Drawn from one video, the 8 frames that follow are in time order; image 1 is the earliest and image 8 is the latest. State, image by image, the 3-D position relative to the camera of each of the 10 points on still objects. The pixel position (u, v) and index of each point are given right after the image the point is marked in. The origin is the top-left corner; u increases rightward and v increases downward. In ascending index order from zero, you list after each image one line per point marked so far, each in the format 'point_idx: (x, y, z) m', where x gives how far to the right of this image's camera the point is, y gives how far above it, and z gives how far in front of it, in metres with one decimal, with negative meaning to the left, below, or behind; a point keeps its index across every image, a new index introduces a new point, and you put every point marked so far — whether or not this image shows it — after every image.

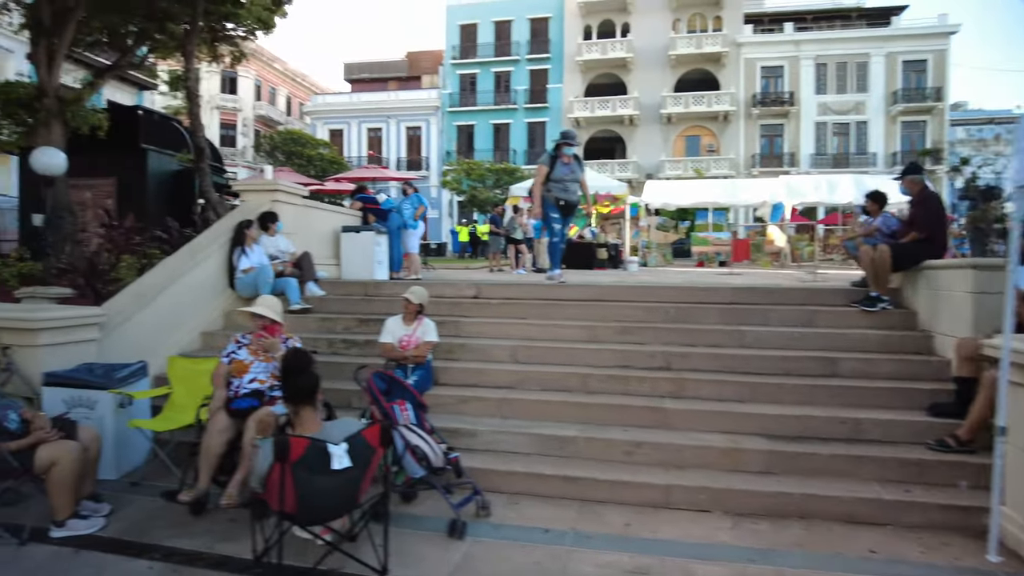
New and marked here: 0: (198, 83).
0: (-4.8, +3.1, +10.1) m
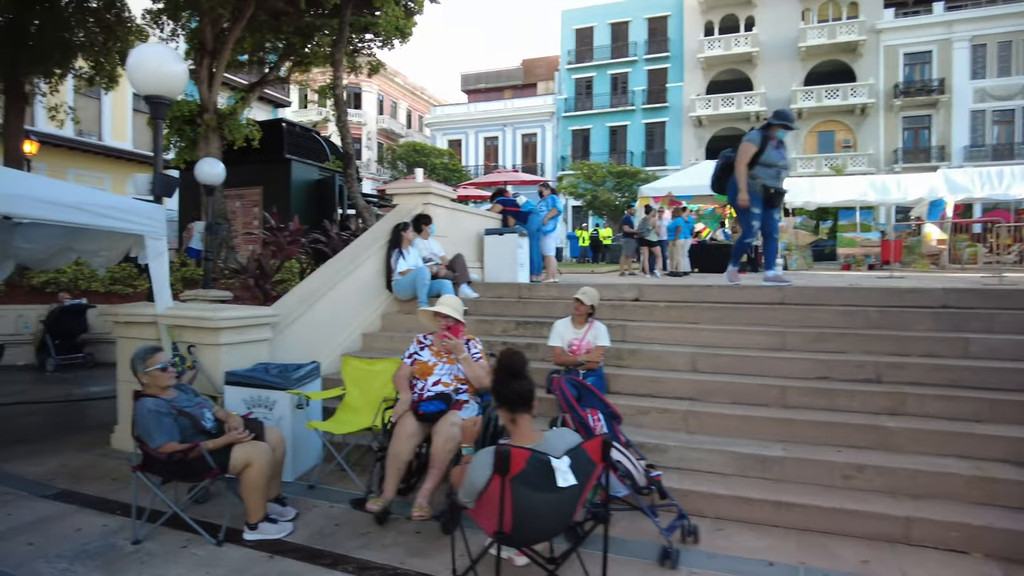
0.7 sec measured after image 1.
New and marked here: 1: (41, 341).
0: (-2.6, +3.1, +10.3) m
1: (-6.7, -0.7, +9.3) m
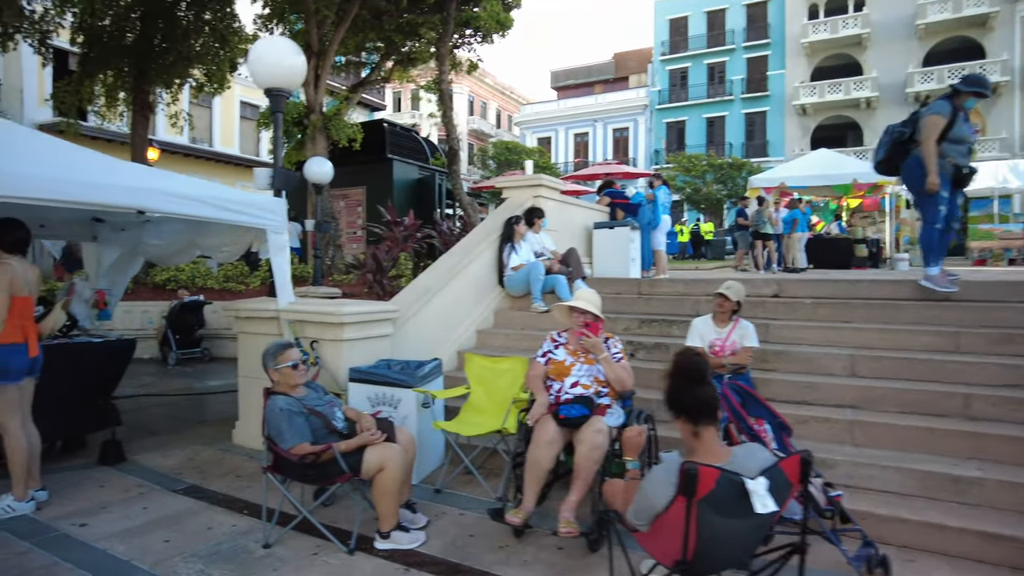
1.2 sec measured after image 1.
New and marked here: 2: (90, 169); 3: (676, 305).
0: (-1.0, +3.1, +10.2) m
1: (-5.2, -0.7, +9.7) m
2: (-2.6, +0.7, +4.1) m
3: (+1.5, -0.2, +6.1) m
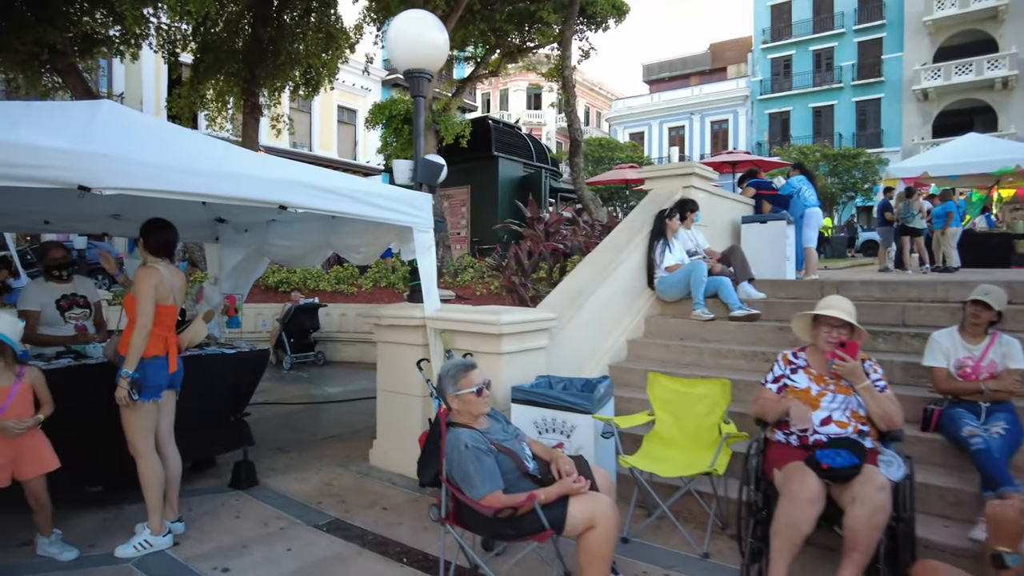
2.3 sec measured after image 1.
0: (+0.8, +3.1, +9.4) m
1: (-3.4, -0.7, +9.5) m
2: (-1.5, +0.7, +3.6) m
3: (+2.8, -0.2, +5.1) m
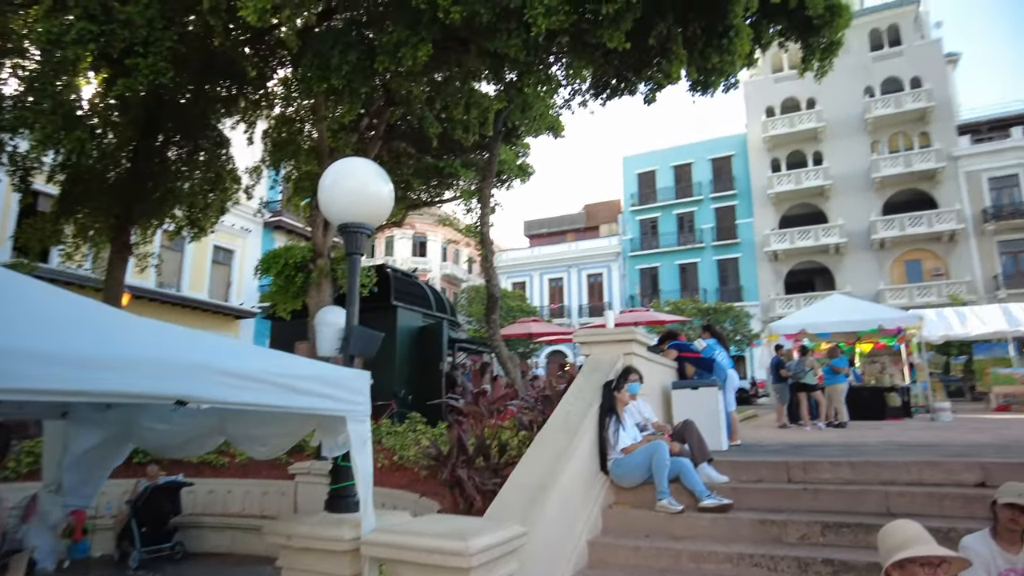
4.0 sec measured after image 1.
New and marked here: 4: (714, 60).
0: (-0.4, +0.8, +9.2) m
1: (-4.5, -2.8, +7.6) m
2: (-1.6, -0.2, +2.6) m
3: (+2.4, -1.5, +4.6) m
4: (+2.6, +2.8, +8.2) m
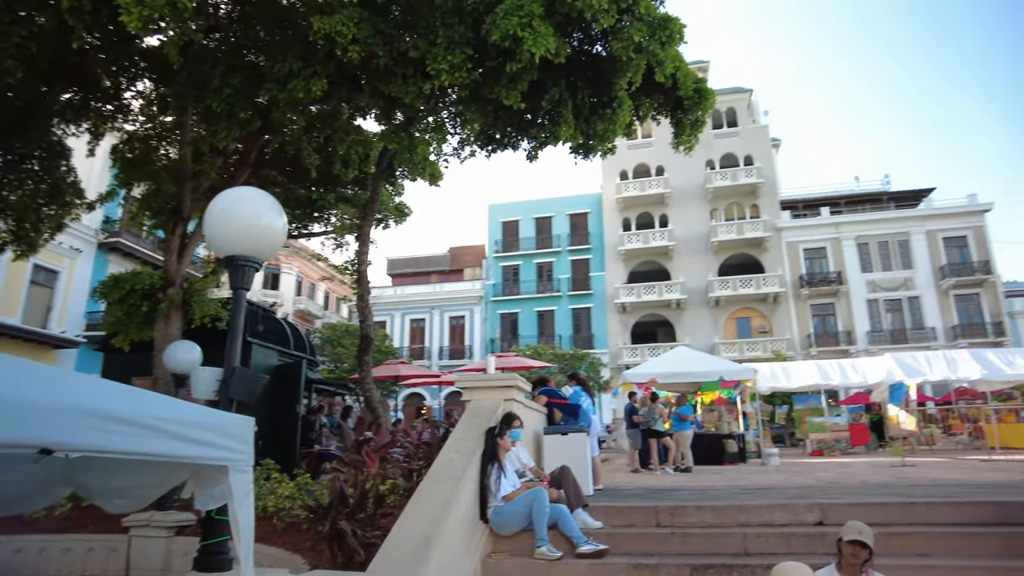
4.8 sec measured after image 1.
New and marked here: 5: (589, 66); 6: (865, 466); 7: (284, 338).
0: (-2.0, +0.3, +8.9) m
1: (-5.9, -3.0, +6.3) m
2: (-1.9, -0.3, +2.2) m
3: (+1.6, -1.9, +5.0) m
4: (+1.2, +2.2, +8.7) m
5: (+1.0, +2.9, +8.5) m
6: (+6.6, -3.3, +12.2) m
7: (-4.6, -1.0, +13.5) m
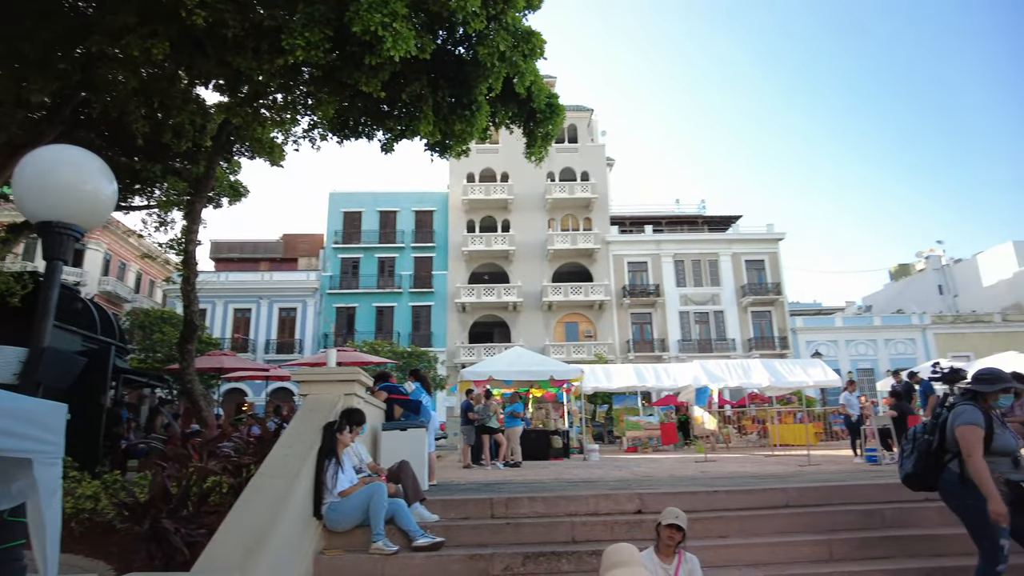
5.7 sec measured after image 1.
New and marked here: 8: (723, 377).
0: (-4.0, +0.5, +8.3) m
1: (-7.3, -2.6, +4.8) m
2: (-2.3, -0.1, +1.8) m
3: (+0.3, -2.0, +5.2) m
4: (-0.8, +2.2, +8.9) m
5: (-0.8, +2.9, +8.6) m
6: (+3.3, -3.6, +13.5) m
7: (-7.7, -0.6, +12.1) m
8: (+5.9, -2.5, +18.2) m
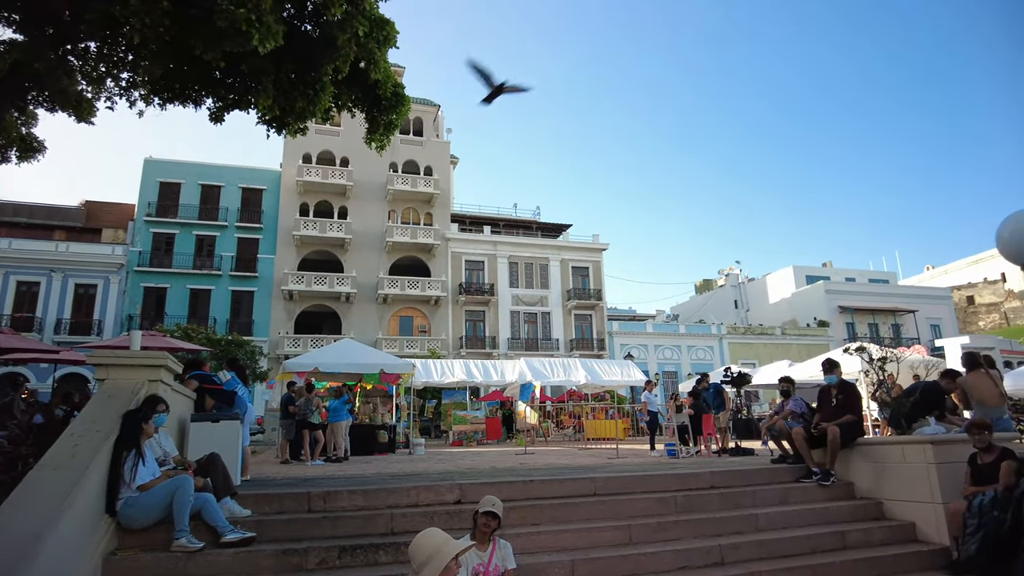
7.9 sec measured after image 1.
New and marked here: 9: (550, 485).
0: (-5.9, +0.9, +7.1) m
1: (-8.5, -2.1, +2.9) m
2: (-2.7, 0.0, +1.2) m
3: (-1.2, -1.9, +5.2) m
4: (-2.8, +2.4, +8.5) m
5: (-2.7, +3.1, +8.2) m
6: (-0.3, -3.5, +14.0) m
7: (-10.5, +0.1, +9.9) m
8: (+1.0, -2.5, +19.2) m
9: (+0.4, -2.0, +6.6) m
